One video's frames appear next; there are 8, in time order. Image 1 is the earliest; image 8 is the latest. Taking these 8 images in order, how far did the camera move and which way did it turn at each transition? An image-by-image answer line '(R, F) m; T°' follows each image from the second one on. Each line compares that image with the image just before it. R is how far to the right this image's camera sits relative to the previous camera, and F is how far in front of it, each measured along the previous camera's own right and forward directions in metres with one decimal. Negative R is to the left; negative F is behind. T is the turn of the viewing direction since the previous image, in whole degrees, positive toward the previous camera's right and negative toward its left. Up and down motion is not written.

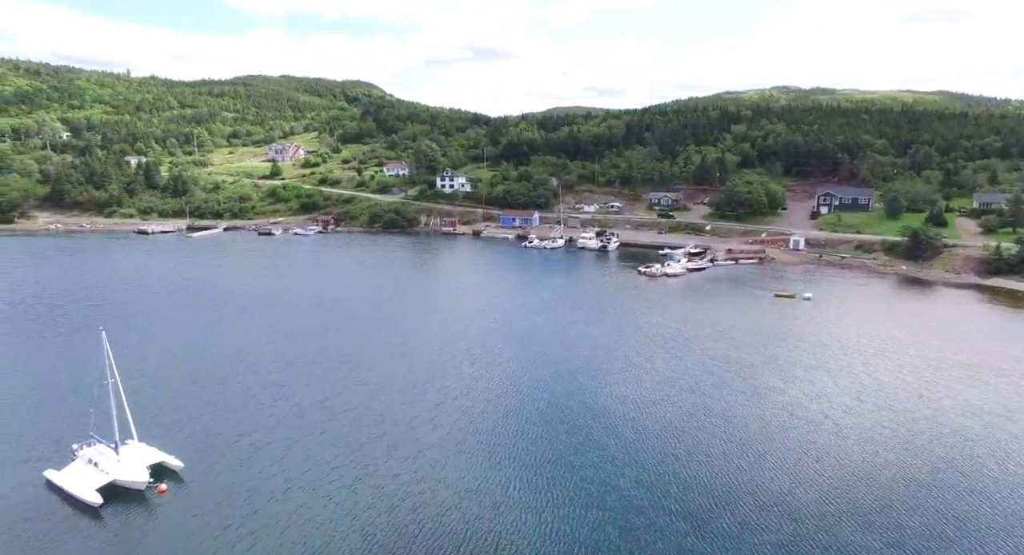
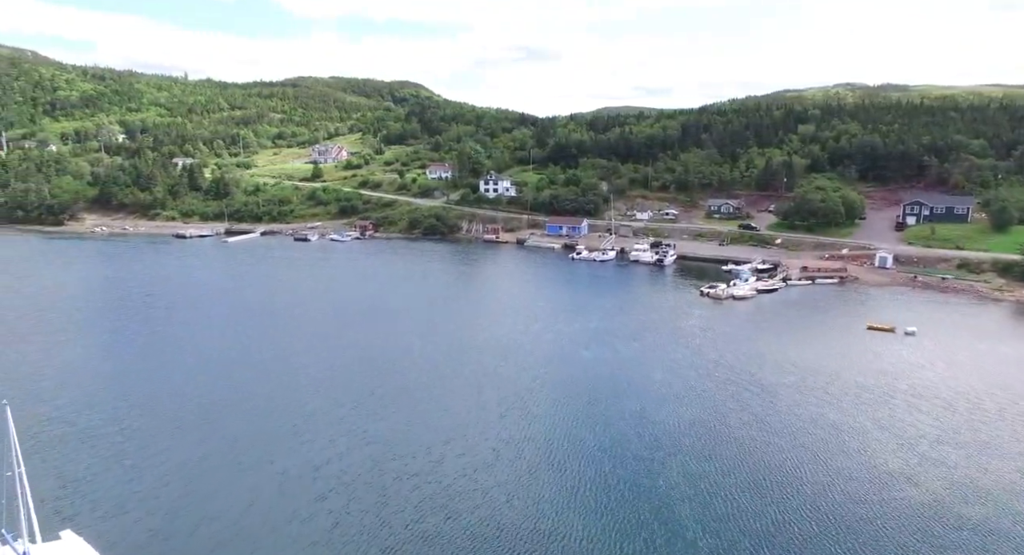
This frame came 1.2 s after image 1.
(+0.1, +2.5) m; -4°
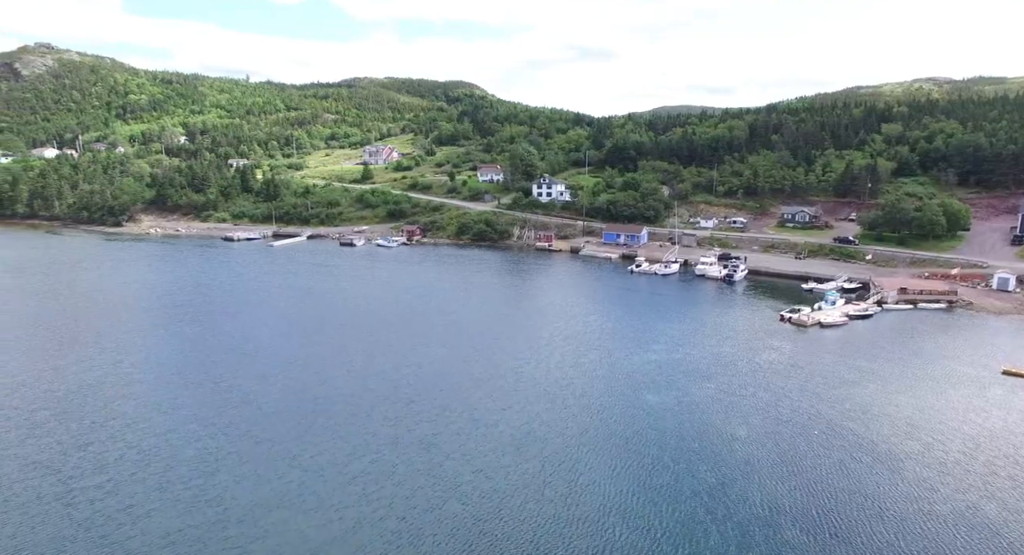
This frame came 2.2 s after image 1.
(0.0, +2.3) m; -5°
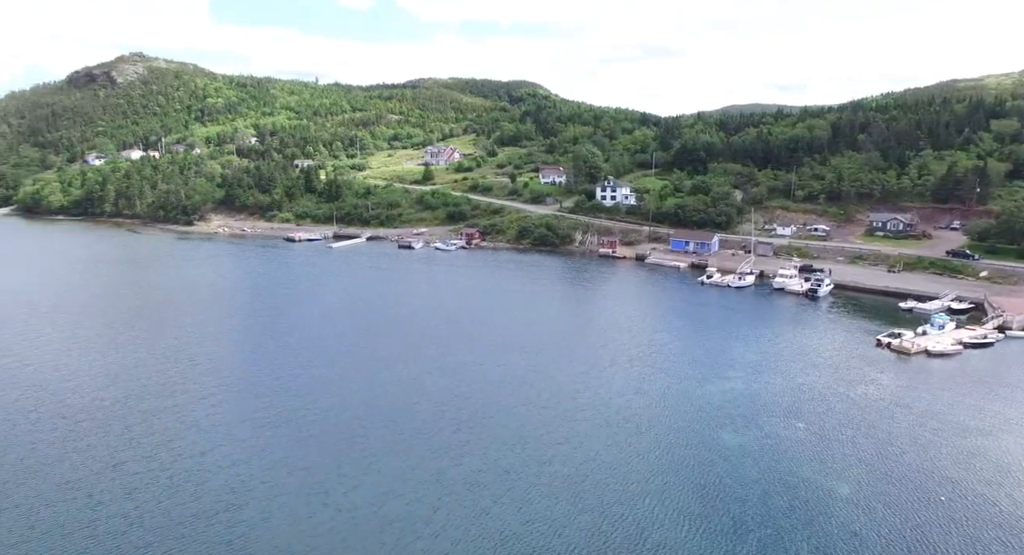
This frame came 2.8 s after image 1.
(0.0, +1.4) m; -5°
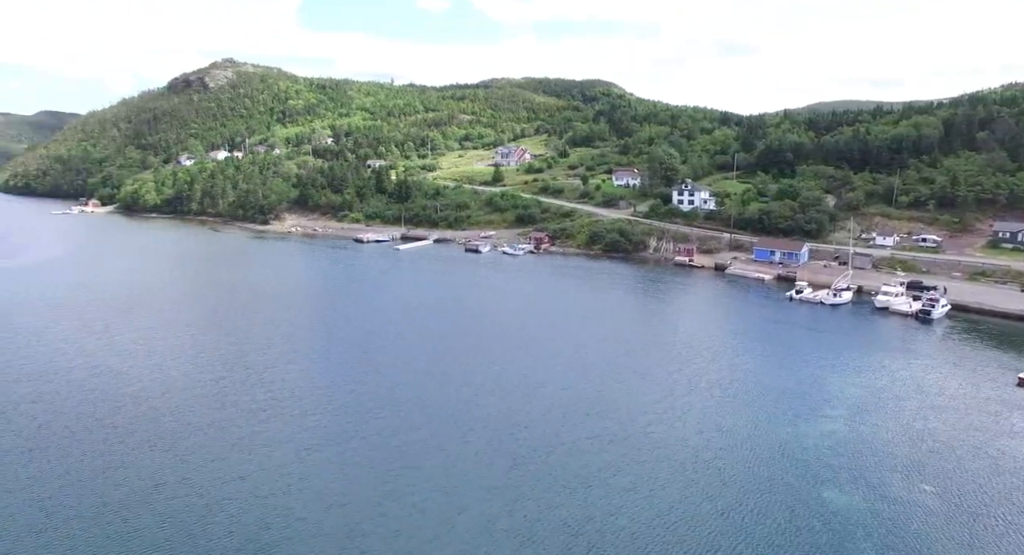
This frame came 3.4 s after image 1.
(+0.1, +1.4) m; -6°
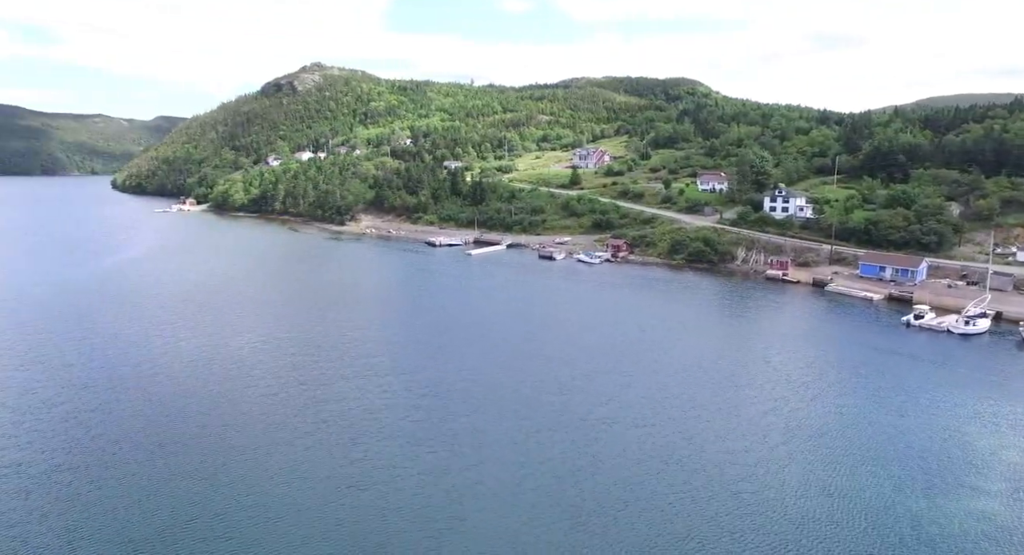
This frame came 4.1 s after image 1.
(+0.1, +1.8) m; -7°
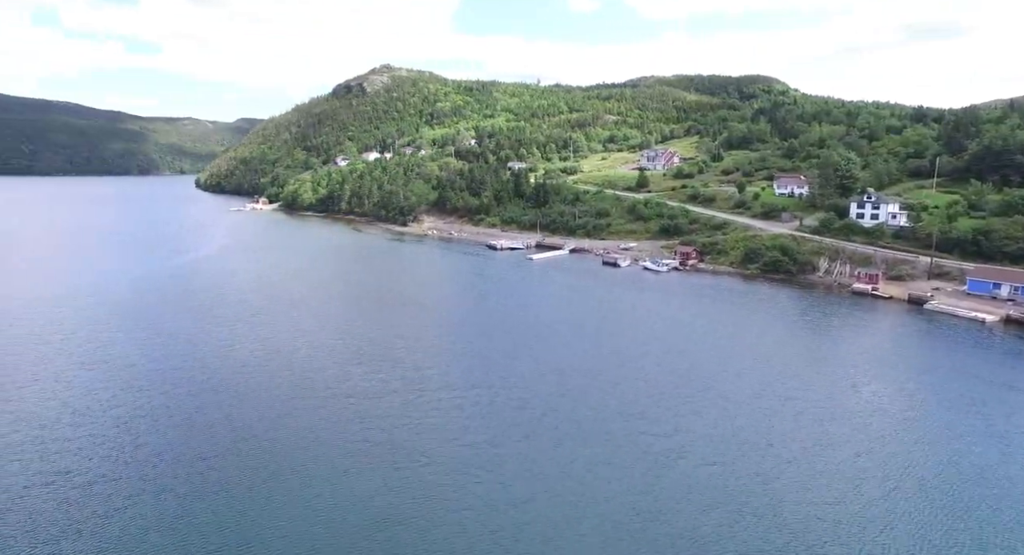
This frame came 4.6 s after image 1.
(+0.1, +1.3) m; -5°
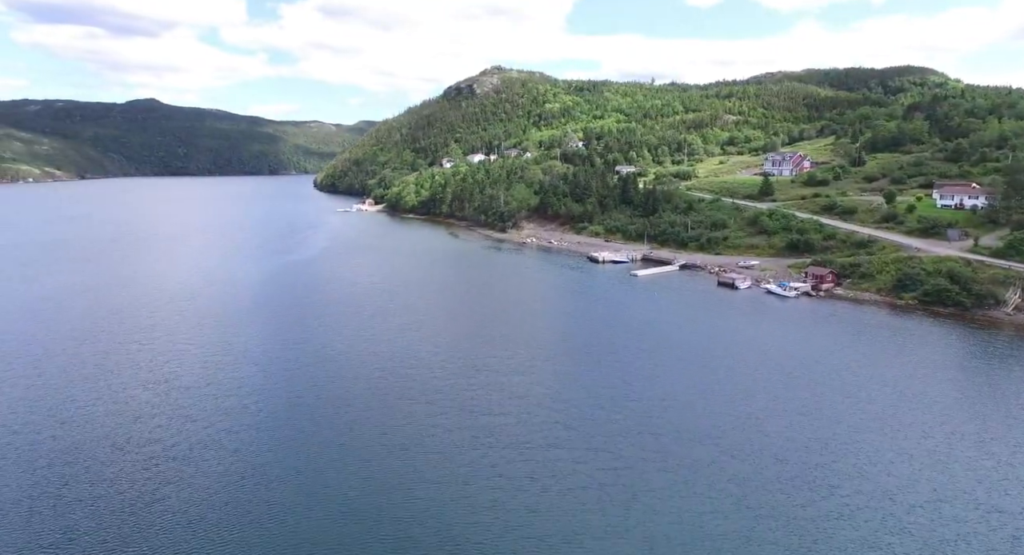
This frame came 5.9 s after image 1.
(+0.4, +3.8) m; -9°
